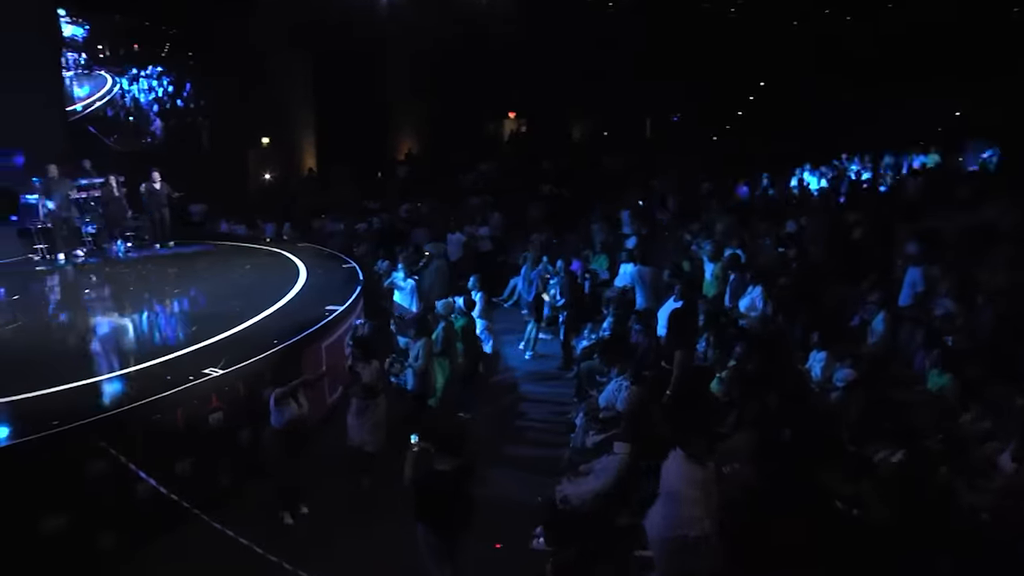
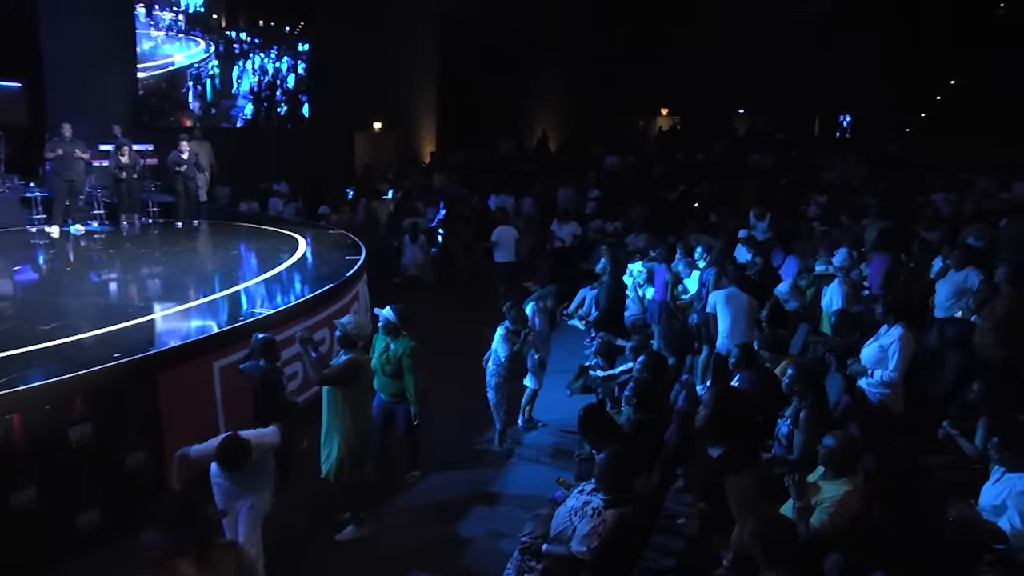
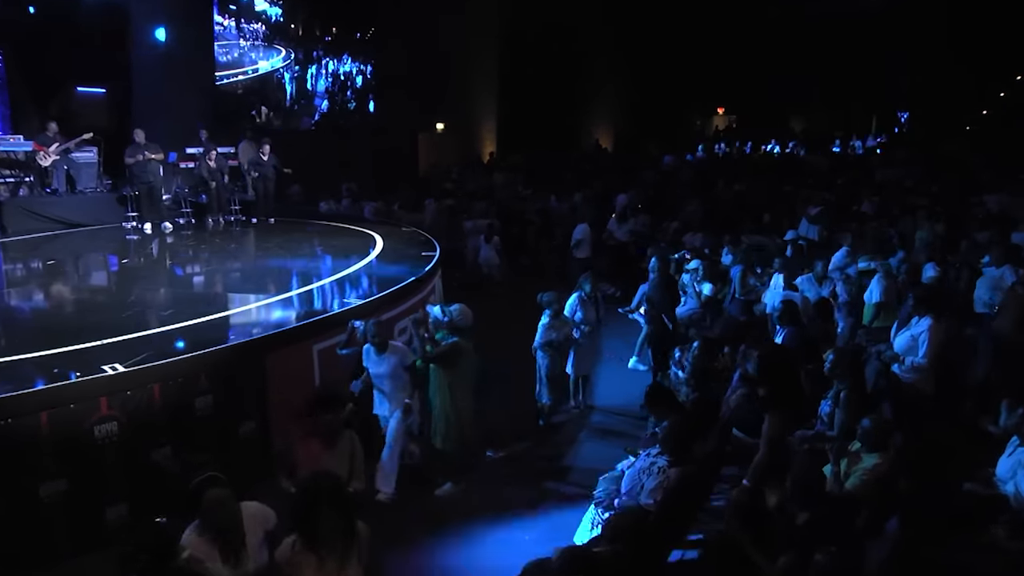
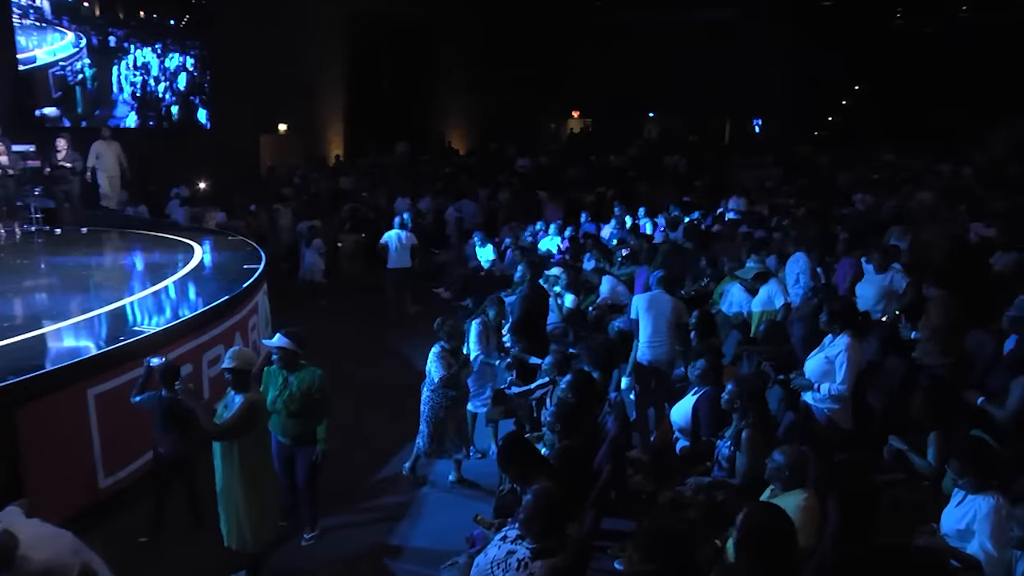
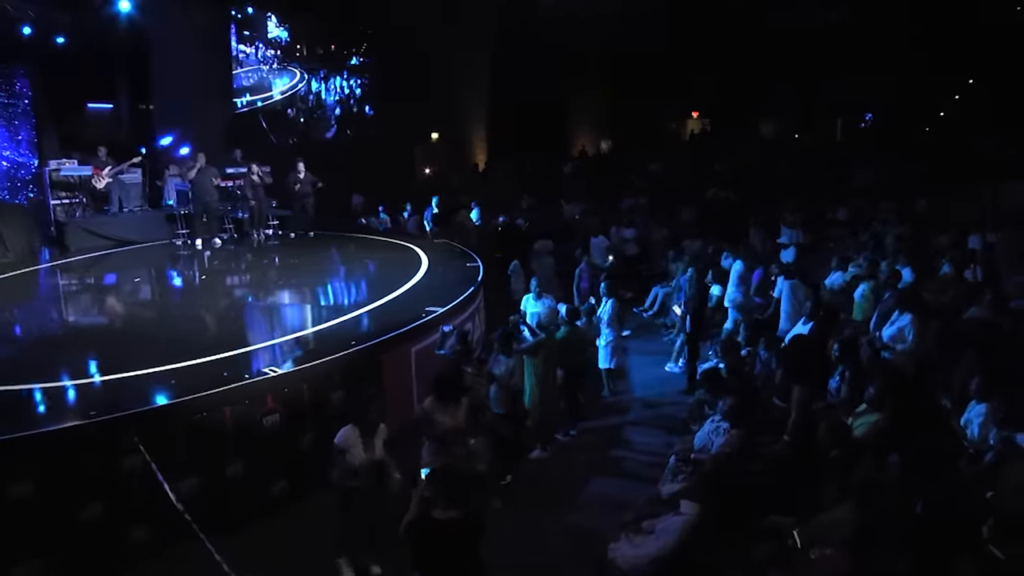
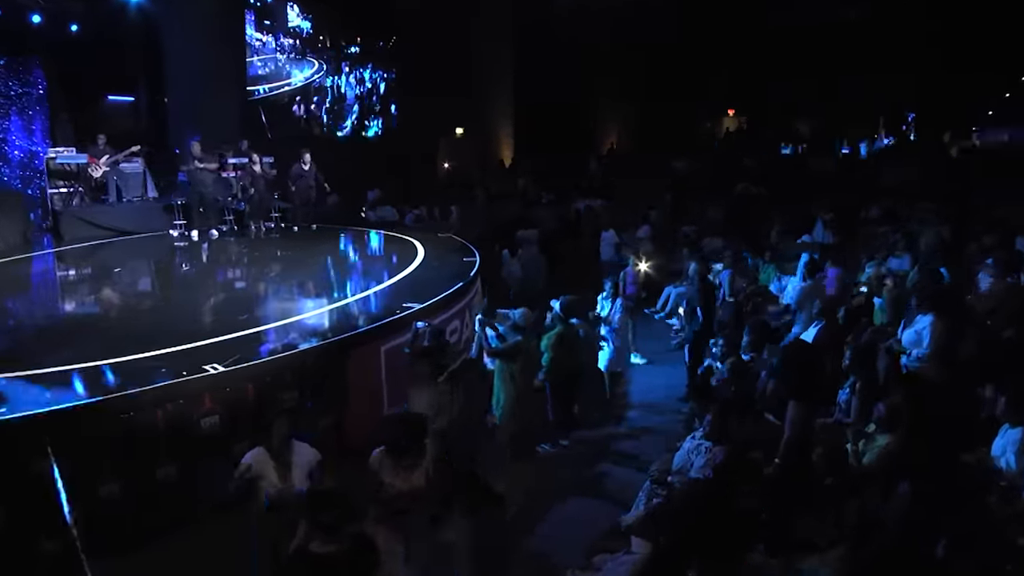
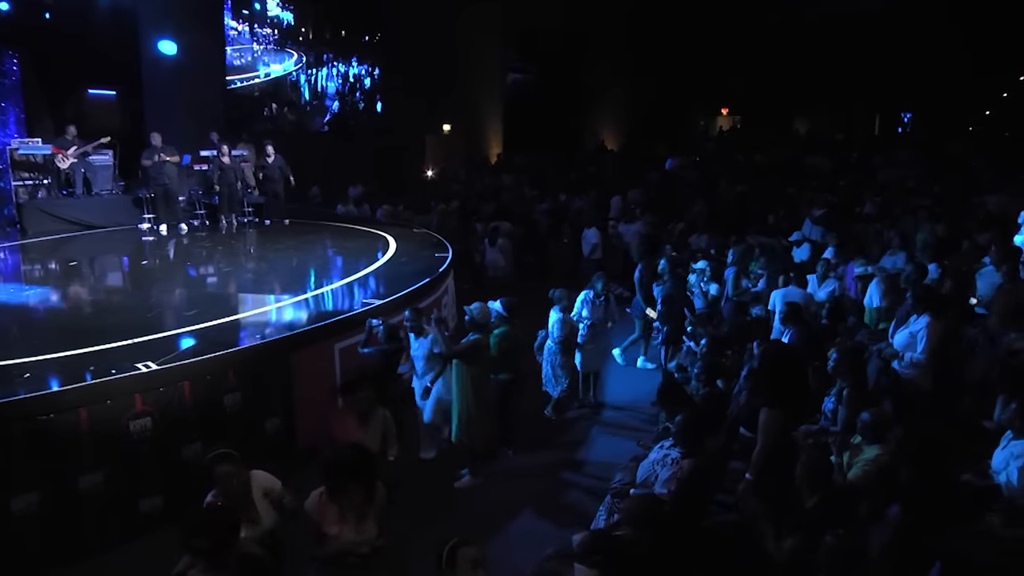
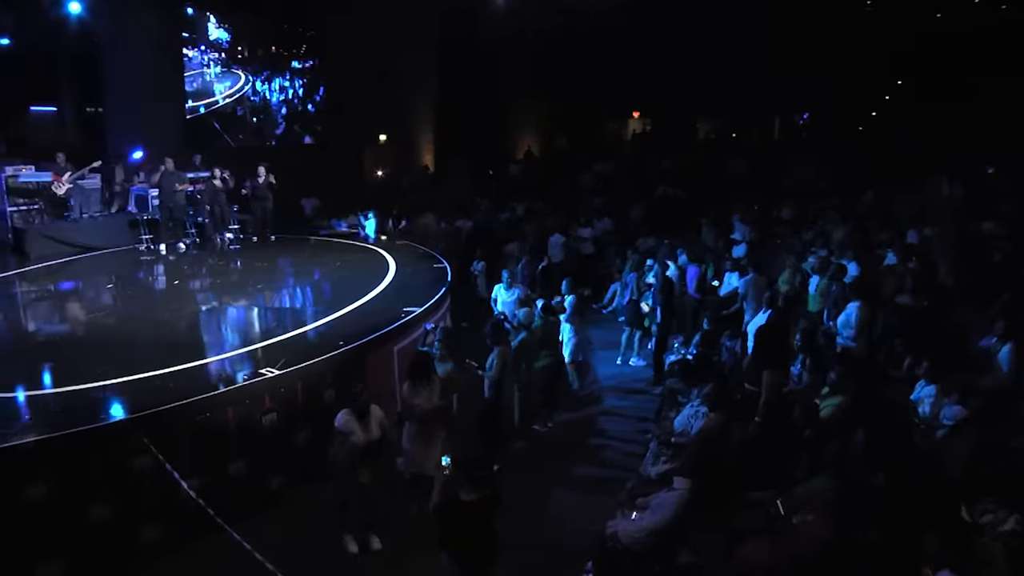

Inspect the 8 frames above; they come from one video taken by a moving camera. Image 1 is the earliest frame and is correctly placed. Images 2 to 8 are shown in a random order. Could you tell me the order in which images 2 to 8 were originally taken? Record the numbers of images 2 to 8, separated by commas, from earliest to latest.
8, 5, 6, 7, 3, 2, 4
